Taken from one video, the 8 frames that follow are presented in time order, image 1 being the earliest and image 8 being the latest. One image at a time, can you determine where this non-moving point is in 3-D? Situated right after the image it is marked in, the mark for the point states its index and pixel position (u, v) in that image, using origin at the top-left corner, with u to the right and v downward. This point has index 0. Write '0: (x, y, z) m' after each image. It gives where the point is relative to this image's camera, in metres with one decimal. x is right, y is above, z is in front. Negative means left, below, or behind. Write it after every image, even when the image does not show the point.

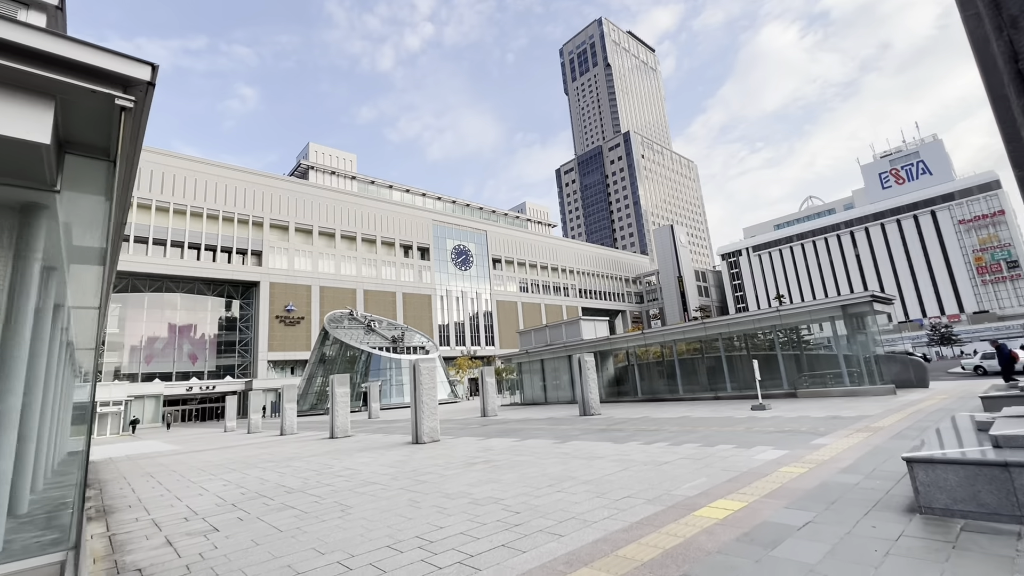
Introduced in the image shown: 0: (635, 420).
0: (+2.8, -3.0, +10.1) m
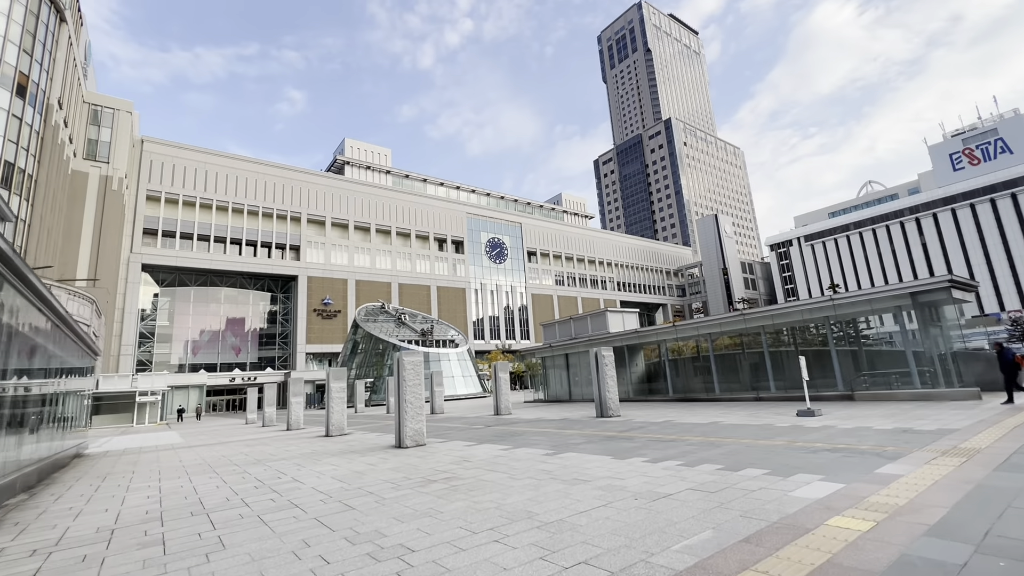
0: (+2.8, -2.6, +8.7) m
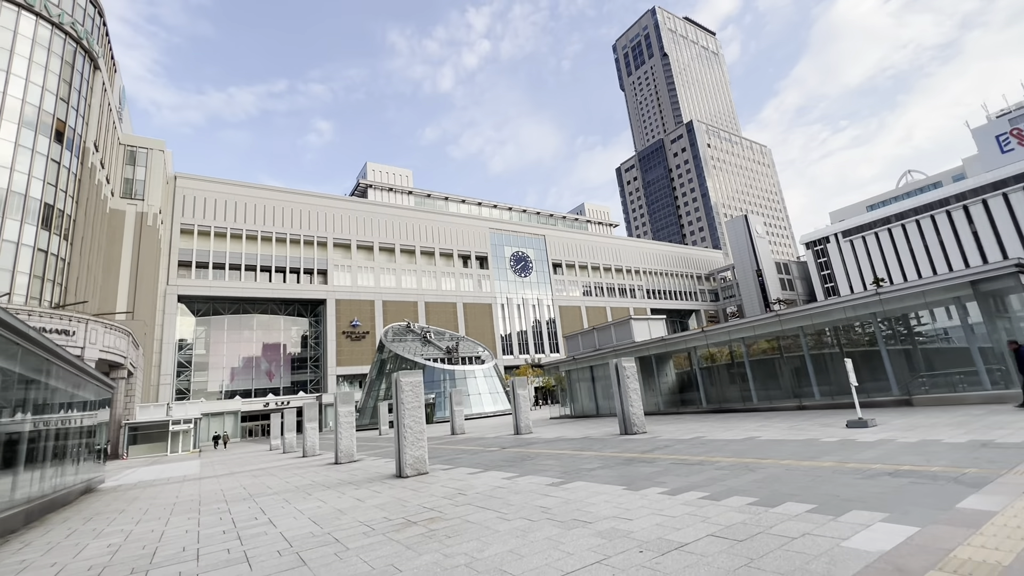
0: (+3.0, -2.7, +7.8) m
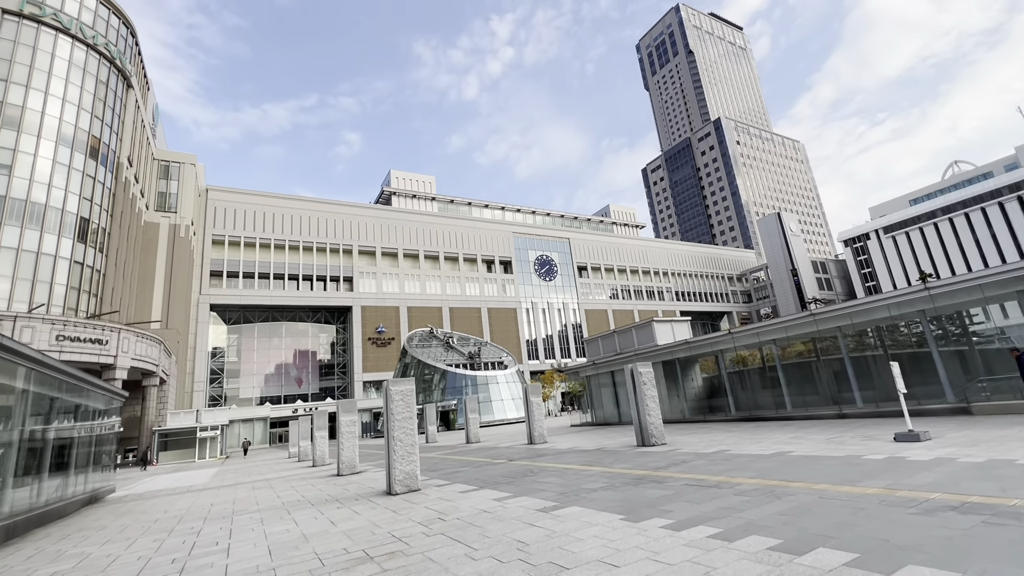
0: (+3.0, -2.6, +6.9) m
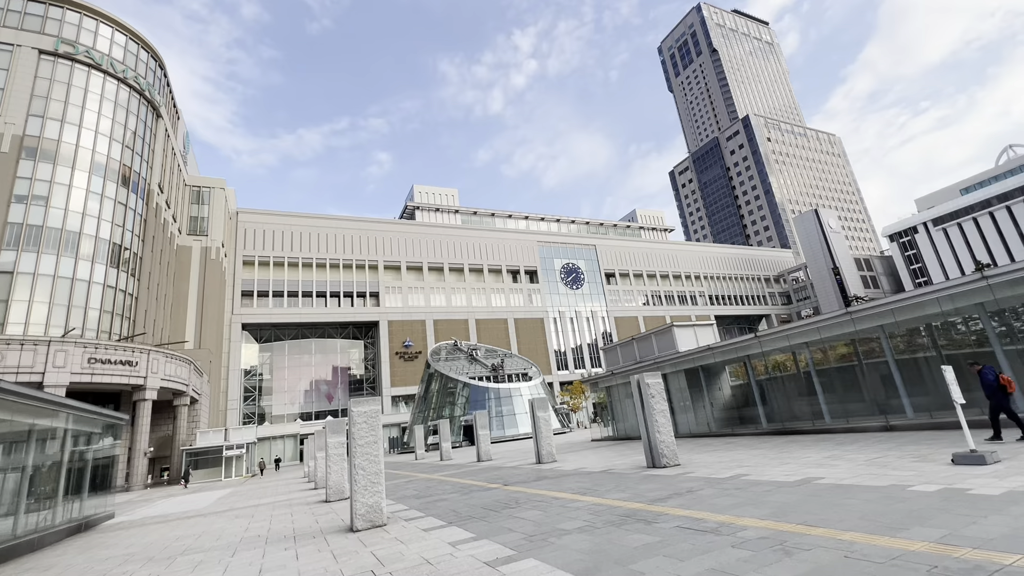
0: (+2.7, -2.6, +5.9) m
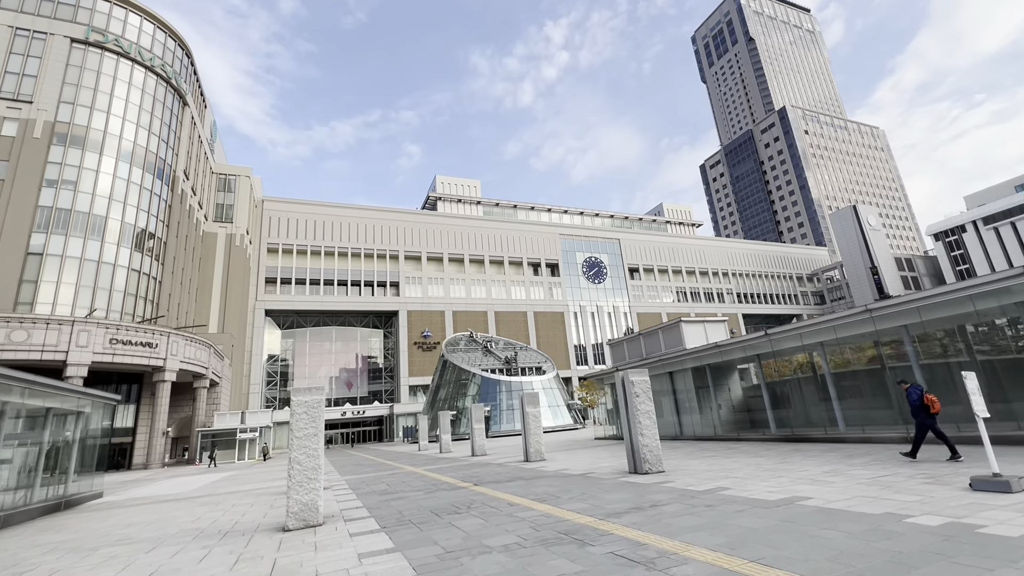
0: (+2.1, -2.4, +5.2) m
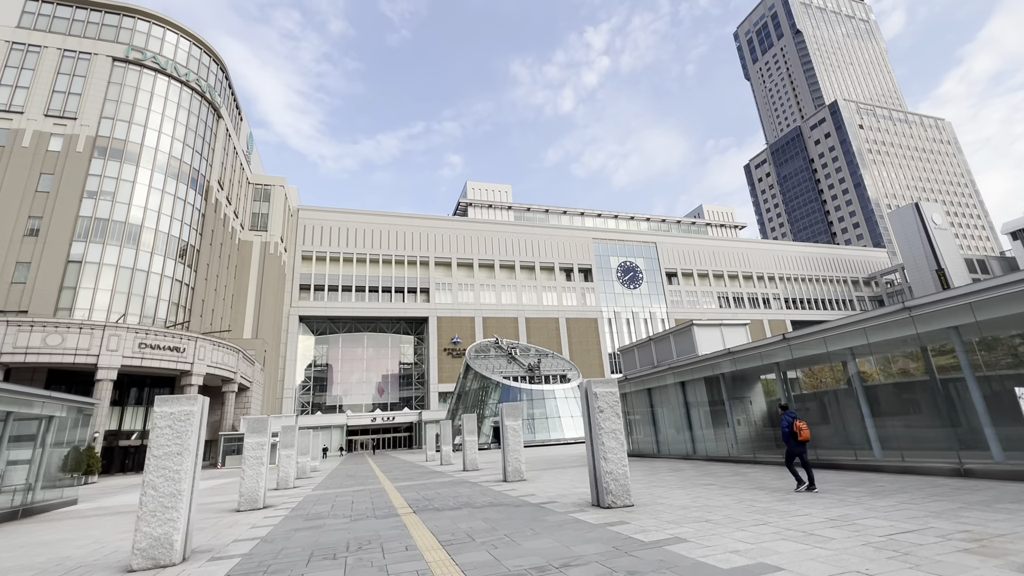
0: (+1.0, -2.3, +3.8) m
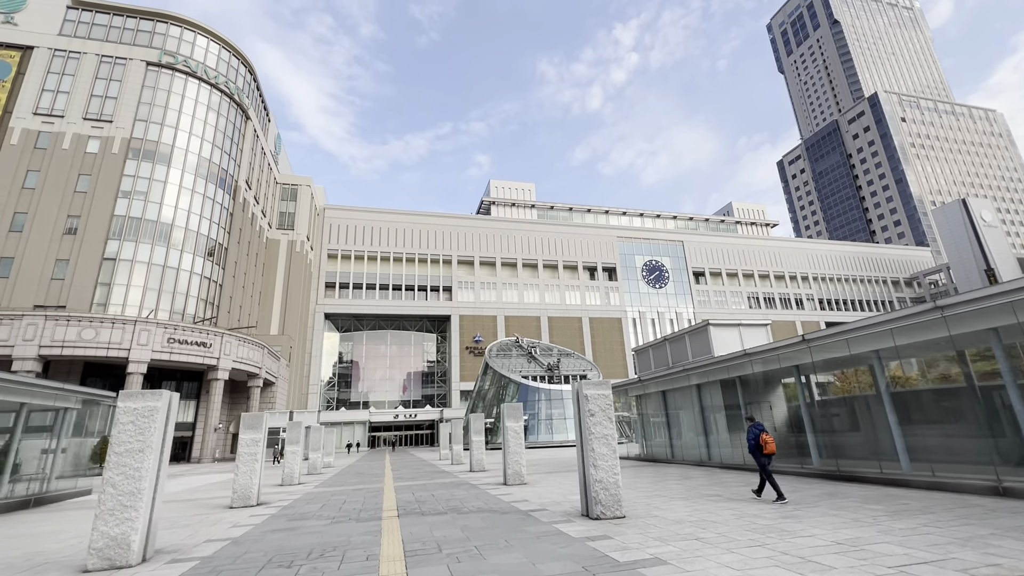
0: (+0.6, -2.2, +3.5) m
